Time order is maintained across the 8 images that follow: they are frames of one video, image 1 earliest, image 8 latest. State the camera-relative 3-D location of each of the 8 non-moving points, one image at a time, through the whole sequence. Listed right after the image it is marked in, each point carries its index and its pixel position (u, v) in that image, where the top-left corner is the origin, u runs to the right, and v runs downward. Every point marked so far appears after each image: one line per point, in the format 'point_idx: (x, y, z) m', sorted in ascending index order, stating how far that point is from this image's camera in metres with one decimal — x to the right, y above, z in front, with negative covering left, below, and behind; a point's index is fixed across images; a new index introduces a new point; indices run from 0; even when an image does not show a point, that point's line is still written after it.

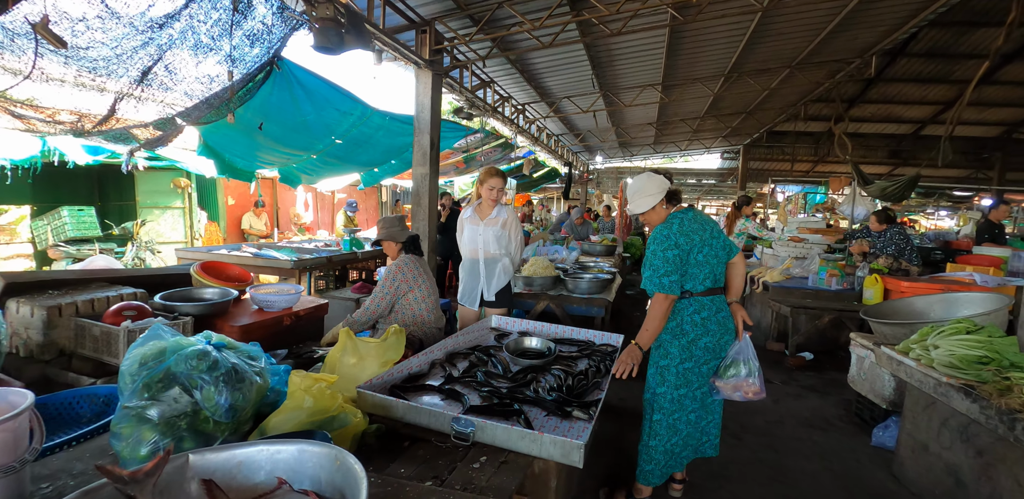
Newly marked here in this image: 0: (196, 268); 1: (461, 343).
0: (-4.2, -0.3, +5.7) m
1: (-0.6, -1.0, +4.8) m
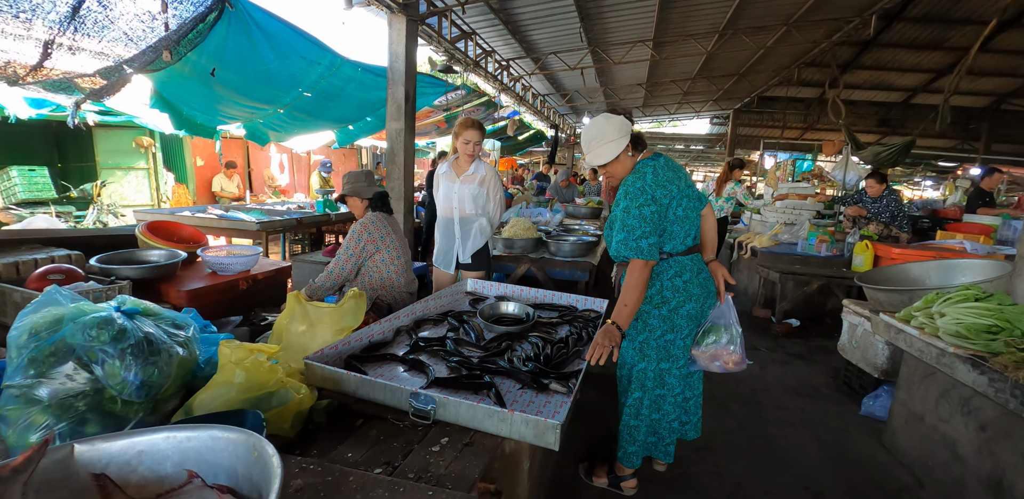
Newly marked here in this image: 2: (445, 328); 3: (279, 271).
0: (-4.5, +0.2, +5.1) m
1: (-0.8, -0.6, +4.5) m
2: (-0.6, -0.7, +4.0) m
3: (-3.0, -0.3, +5.4) m
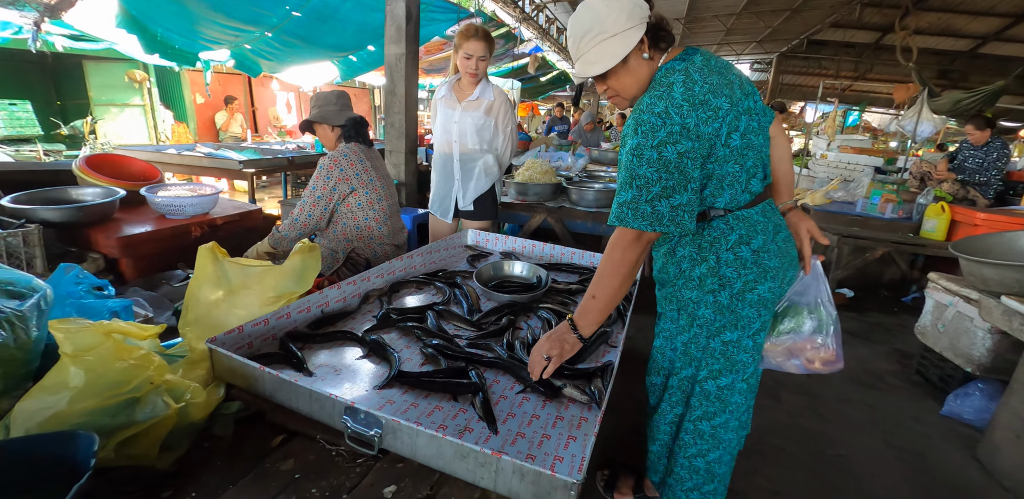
0: (-4.4, +0.9, +4.3) m
1: (-0.8, -0.1, +3.5) m
2: (-0.6, -0.3, +3.1) m
3: (-2.9, +0.4, +4.5) m
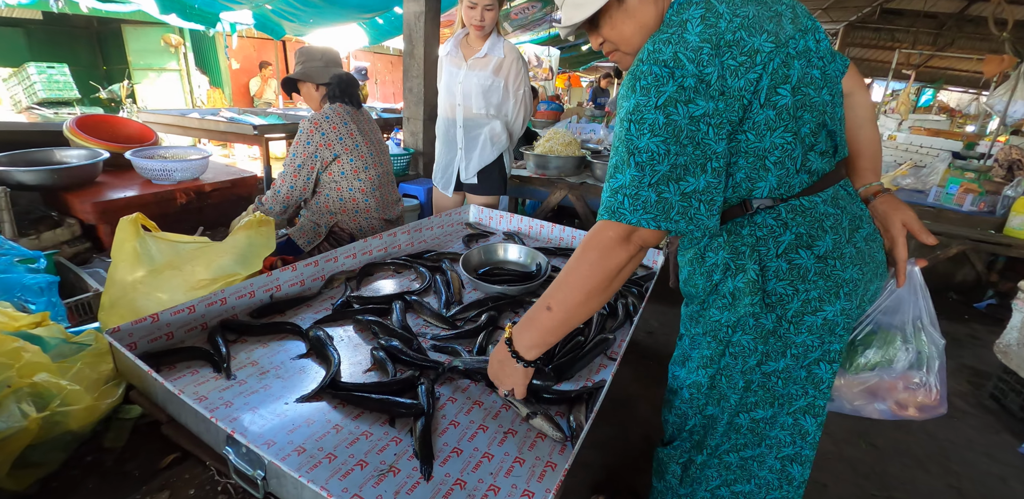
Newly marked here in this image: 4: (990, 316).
0: (-4.3, +1.2, +4.1) m
1: (-0.8, 0.0, +3.2) m
2: (-0.7, -0.2, +2.7) m
3: (-2.8, +0.7, +4.3) m
4: (+6.7, -0.9, +5.9) m
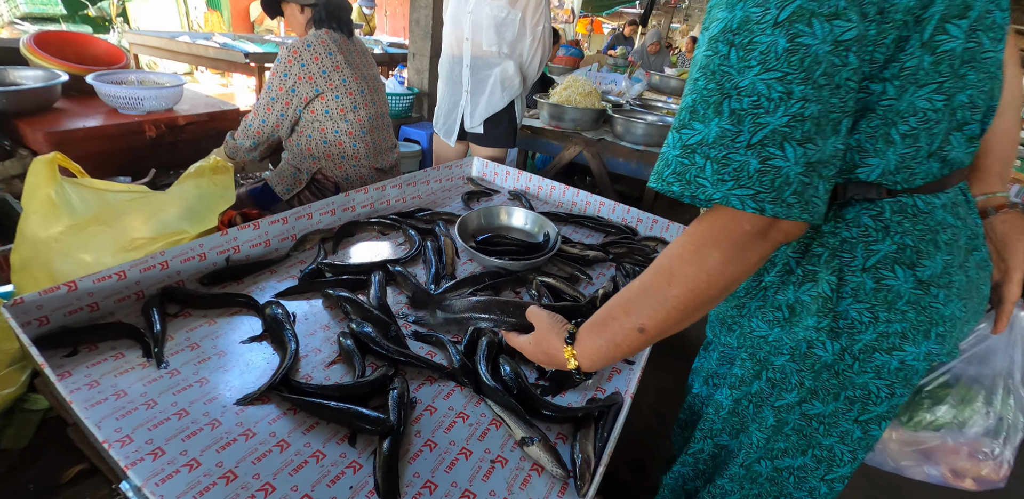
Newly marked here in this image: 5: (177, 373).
0: (-4.1, +1.8, +3.6) m
1: (-0.8, +0.3, +2.8) m
2: (-0.6, 0.0, +2.4) m
3: (-2.7, +1.2, +3.8) m
4: (+6.7, -0.8, +5.6) m
5: (-1.1, -0.4, +1.4) m
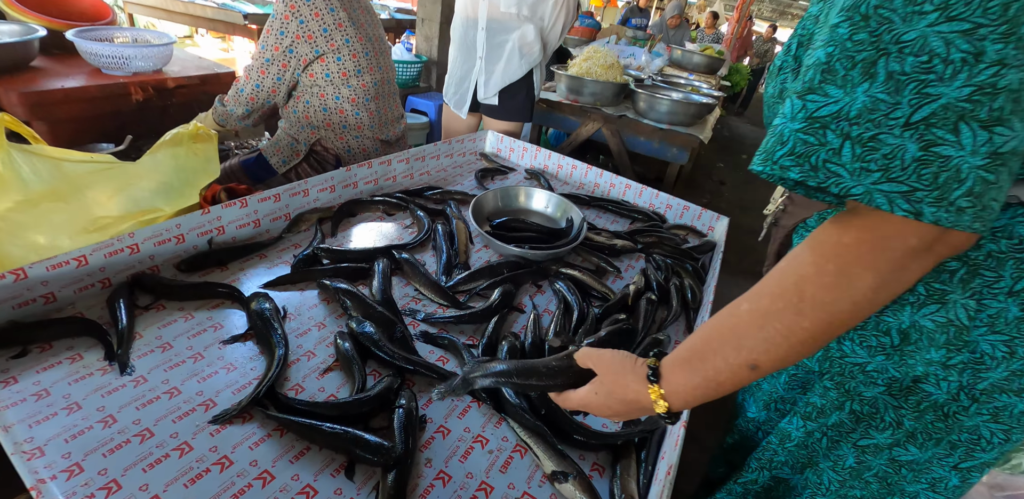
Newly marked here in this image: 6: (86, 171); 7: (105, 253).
0: (-4.0, +2.0, +3.3) m
1: (-0.7, +0.4, +2.5) m
2: (-0.5, +0.1, +2.1) m
3: (-2.5, +1.4, +3.5) m
4: (+6.8, -0.7, +5.3) m
5: (-1.0, -0.4, +1.1) m
6: (-1.4, +0.3, +1.4) m
7: (-1.3, 0.0, +1.4) m
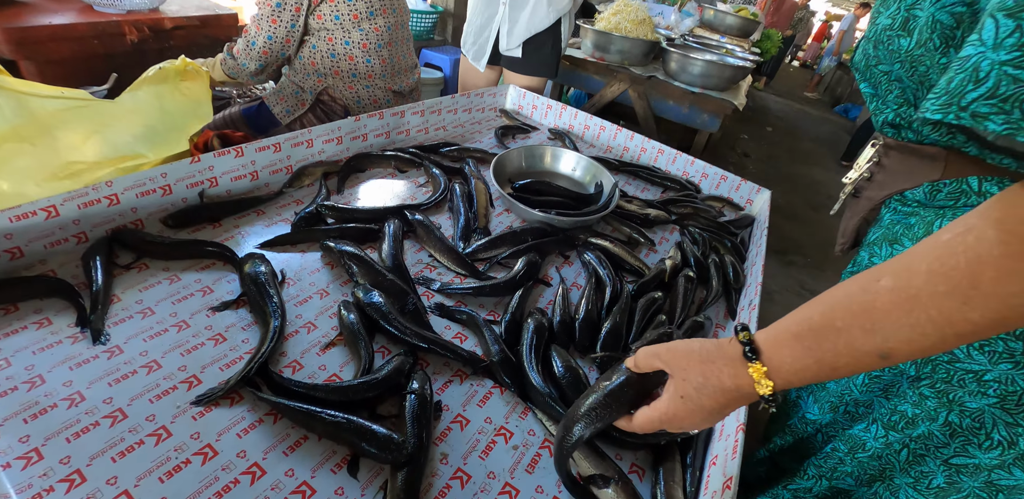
0: (-3.8, +2.4, +3.0) m
1: (-0.5, +0.6, +2.3) m
2: (-0.4, +0.3, +1.9) m
3: (-2.3, +1.7, +3.3) m
4: (+7.0, -0.5, +5.0) m
5: (-0.9, -0.2, +1.0) m
6: (-1.3, +0.4, +1.2) m
7: (-1.2, +0.1, +1.2) m
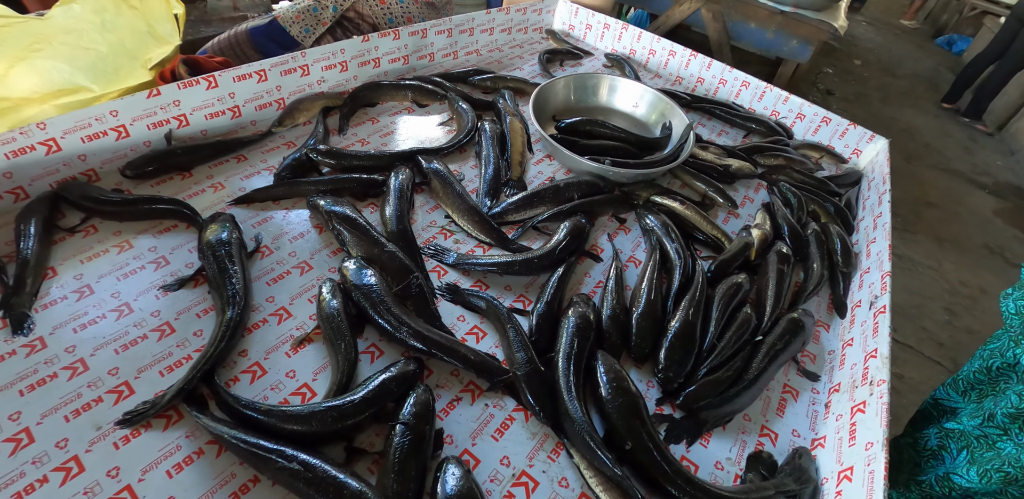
0: (-3.4, +2.8, +2.7) m
1: (-0.3, +0.8, +1.9) m
2: (-0.3, +0.5, +1.6) m
3: (-2.0, +2.2, +2.9) m
4: (+7.4, -0.2, +3.9) m
5: (-0.9, -0.2, +0.8) m
6: (-1.2, +0.5, +0.9) m
7: (-1.1, +0.2, +0.9) m
